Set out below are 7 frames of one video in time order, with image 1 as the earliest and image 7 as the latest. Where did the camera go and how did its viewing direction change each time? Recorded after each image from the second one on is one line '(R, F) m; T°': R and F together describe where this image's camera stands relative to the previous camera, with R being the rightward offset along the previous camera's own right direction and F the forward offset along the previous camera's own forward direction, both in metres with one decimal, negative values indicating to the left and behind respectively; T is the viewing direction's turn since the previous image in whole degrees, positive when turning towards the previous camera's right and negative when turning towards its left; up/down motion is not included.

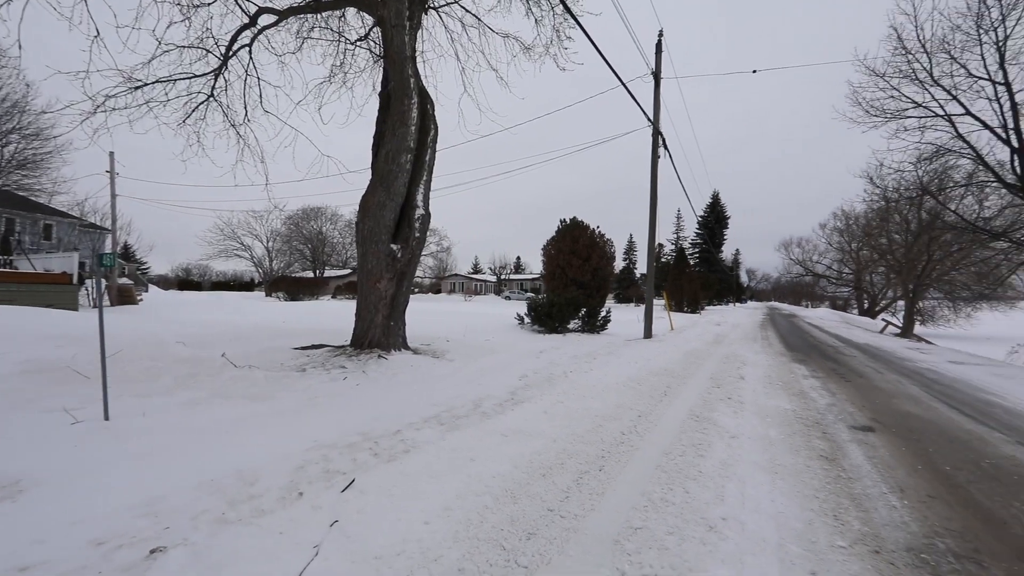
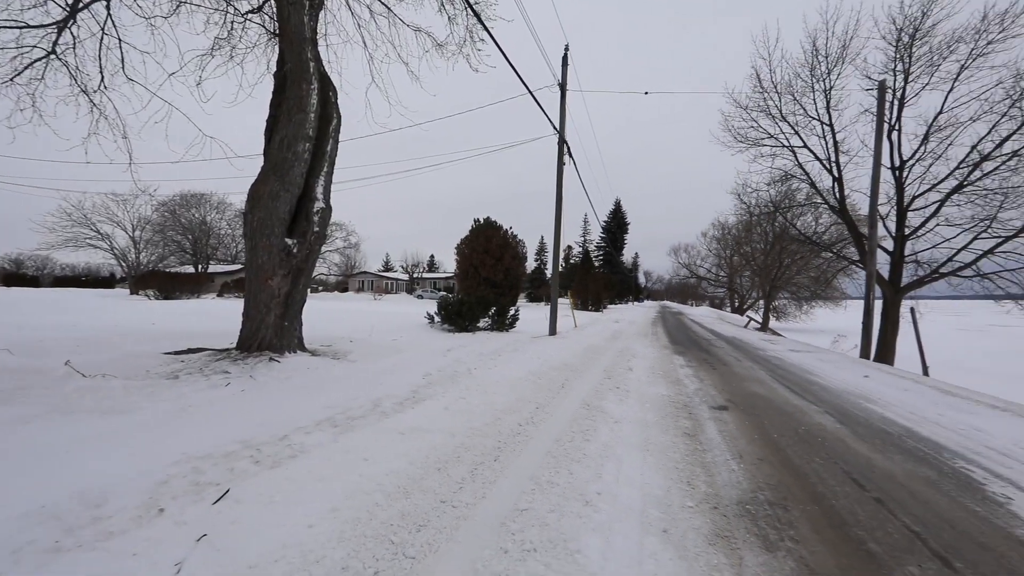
(+0.1, -0.1) m; +12°
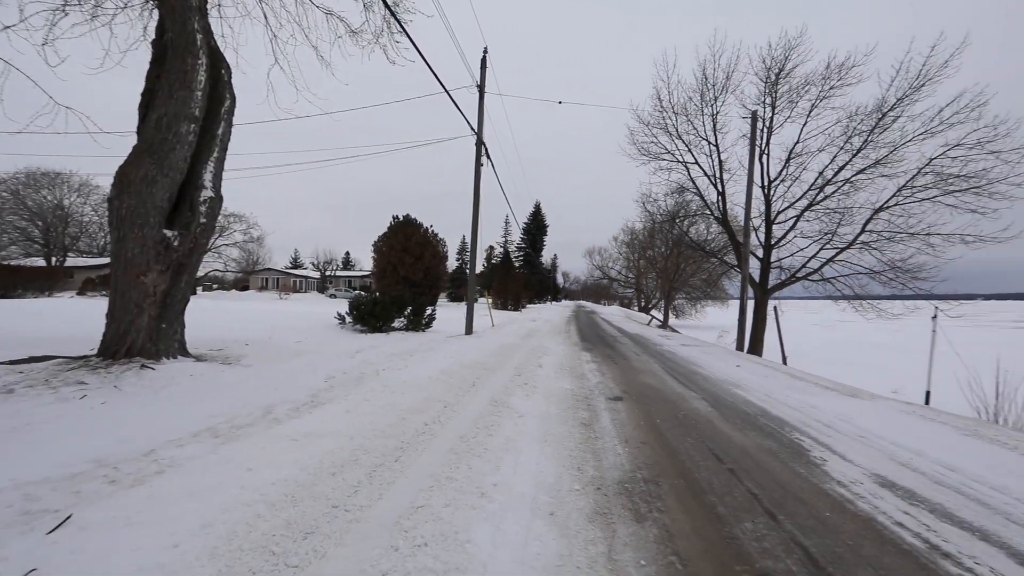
(+0.2, -0.1) m; +11°
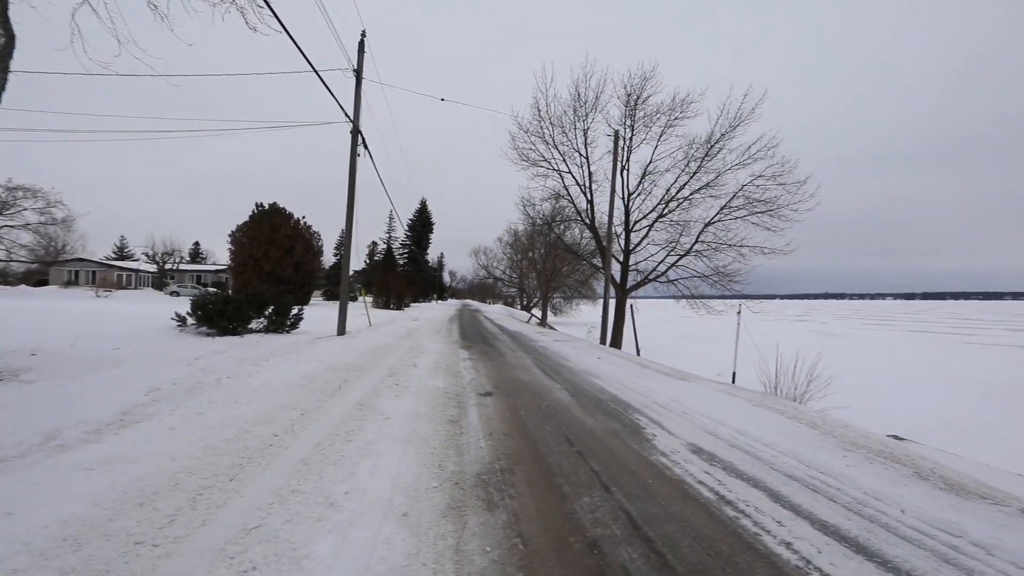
(+0.2, 0.0) m; +16°
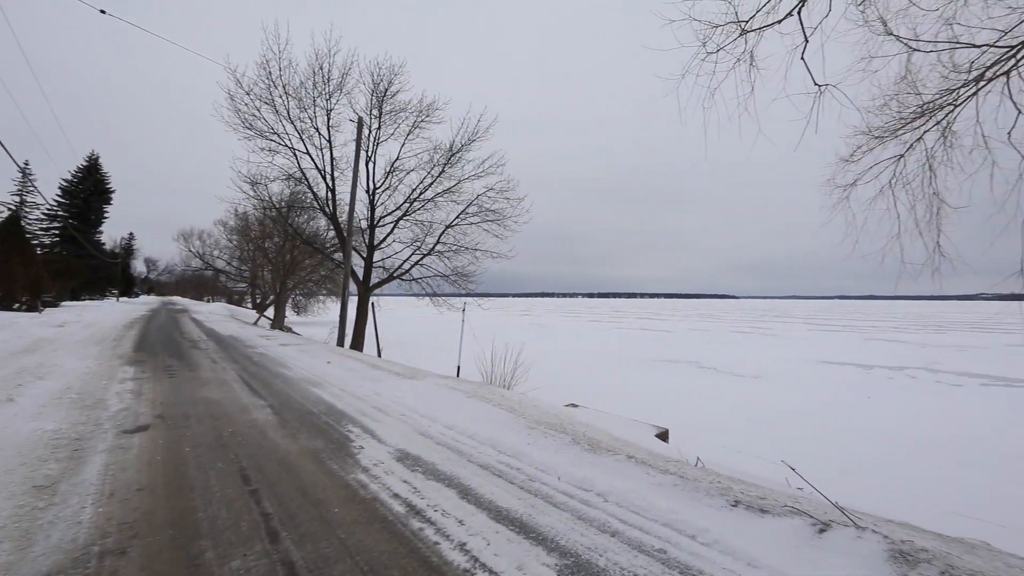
(+0.5, +0.3) m; +33°
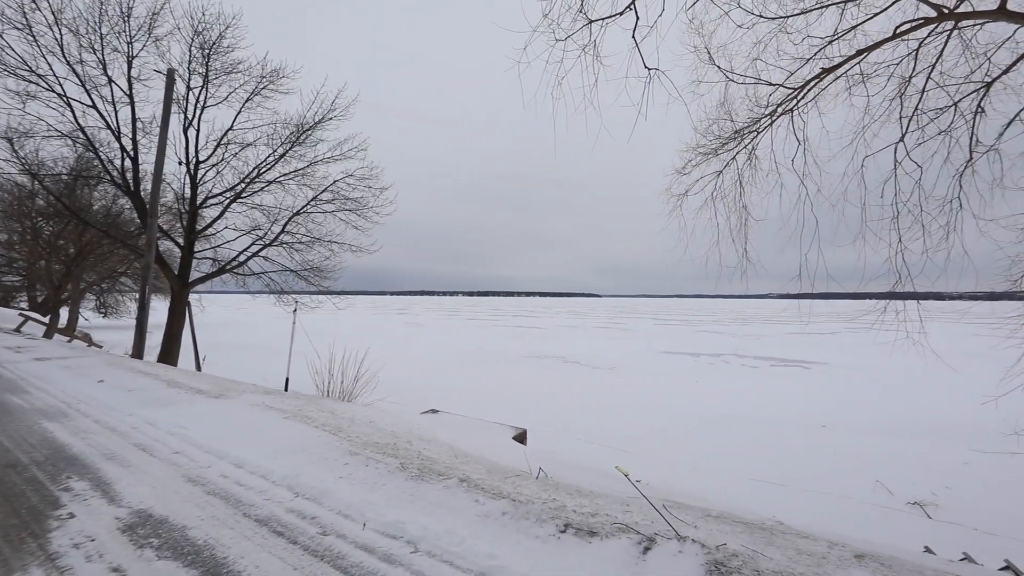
(+0.5, +0.6) m; +17°
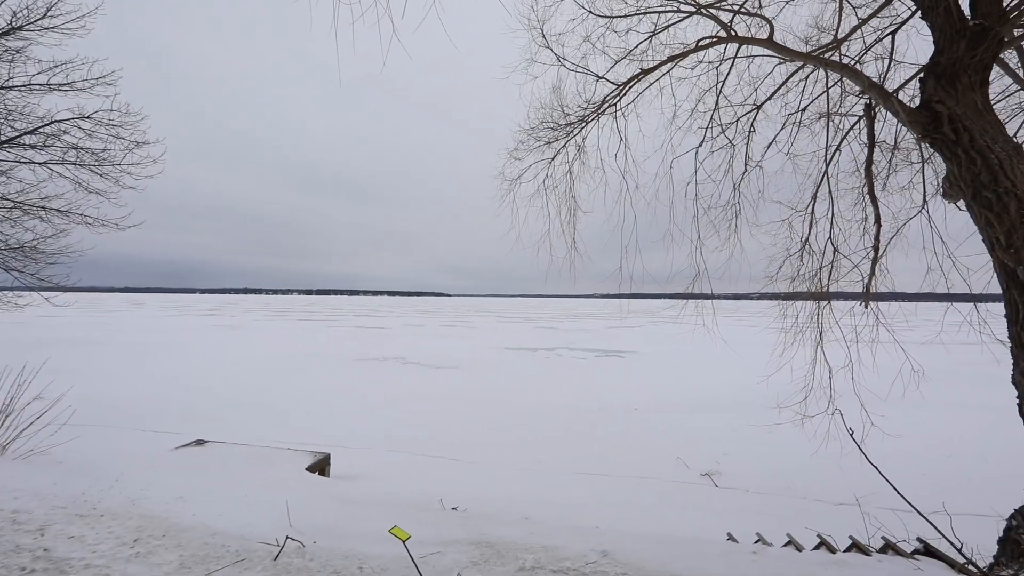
(+0.7, +1.1) m; +21°
